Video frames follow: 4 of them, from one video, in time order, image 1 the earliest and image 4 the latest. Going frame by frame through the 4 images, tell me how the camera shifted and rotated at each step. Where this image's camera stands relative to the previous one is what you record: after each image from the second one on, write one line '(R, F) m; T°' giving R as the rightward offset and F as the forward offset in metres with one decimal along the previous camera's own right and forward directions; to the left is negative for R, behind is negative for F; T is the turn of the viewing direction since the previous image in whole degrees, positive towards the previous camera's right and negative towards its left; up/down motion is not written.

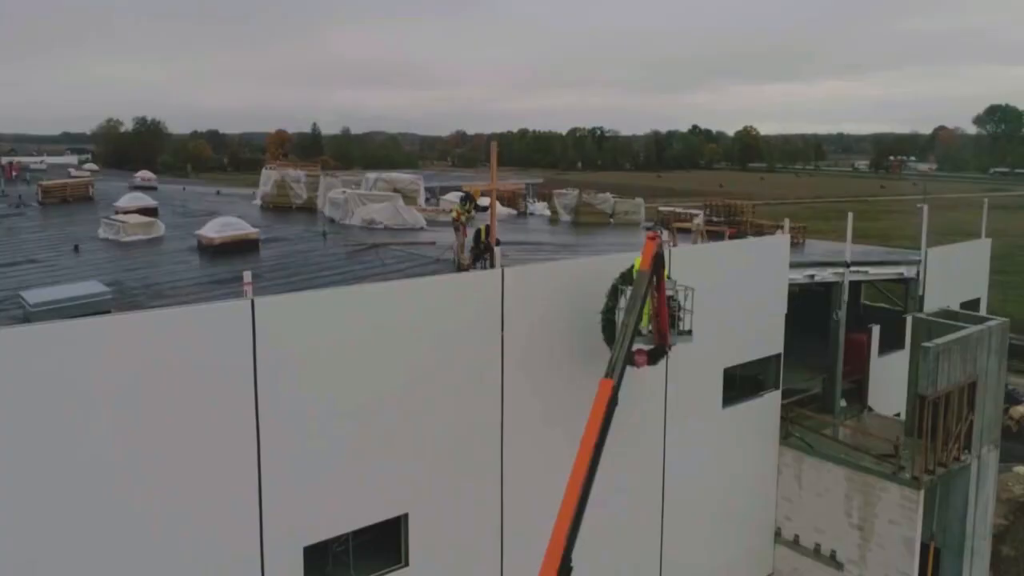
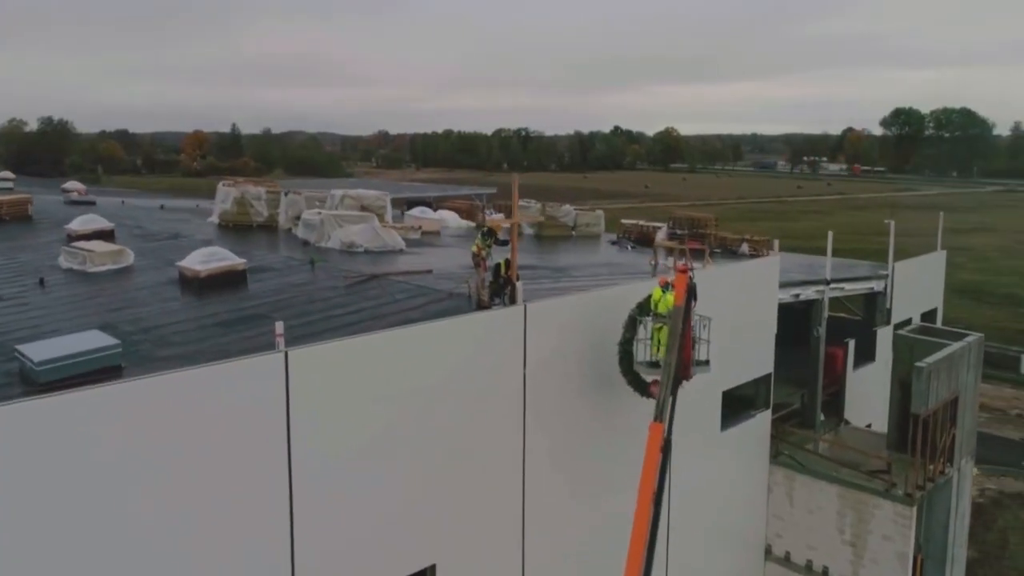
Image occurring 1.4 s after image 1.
(-1.4, +0.4) m; +6°
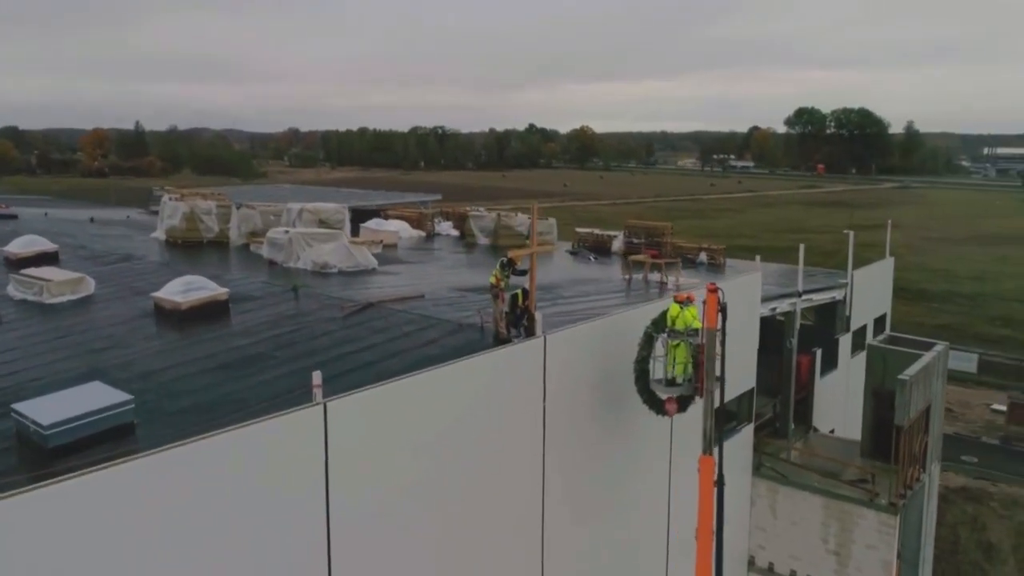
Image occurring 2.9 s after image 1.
(-1.4, +0.5) m; +6°
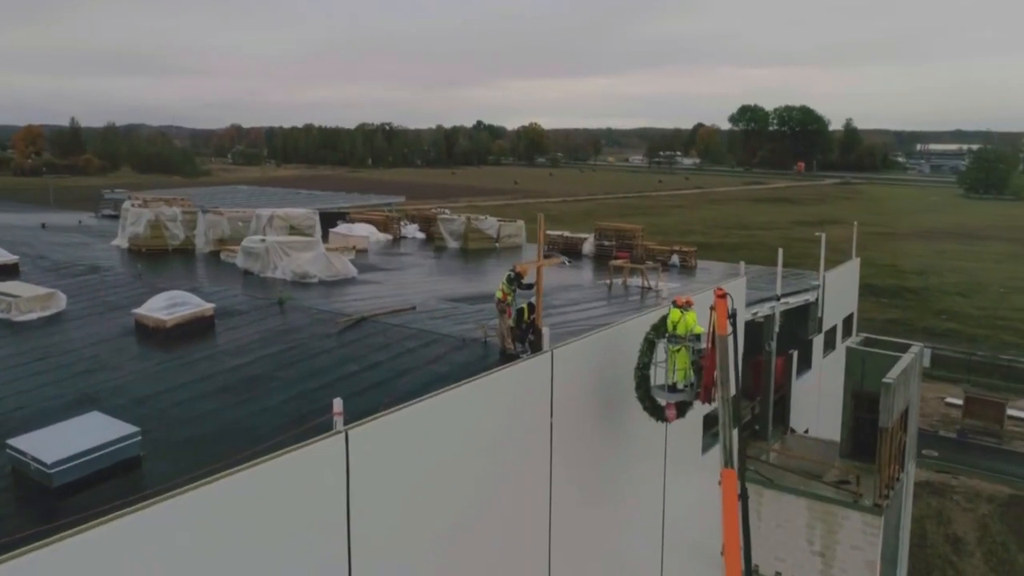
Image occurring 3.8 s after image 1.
(-0.8, +0.3) m; +4°
